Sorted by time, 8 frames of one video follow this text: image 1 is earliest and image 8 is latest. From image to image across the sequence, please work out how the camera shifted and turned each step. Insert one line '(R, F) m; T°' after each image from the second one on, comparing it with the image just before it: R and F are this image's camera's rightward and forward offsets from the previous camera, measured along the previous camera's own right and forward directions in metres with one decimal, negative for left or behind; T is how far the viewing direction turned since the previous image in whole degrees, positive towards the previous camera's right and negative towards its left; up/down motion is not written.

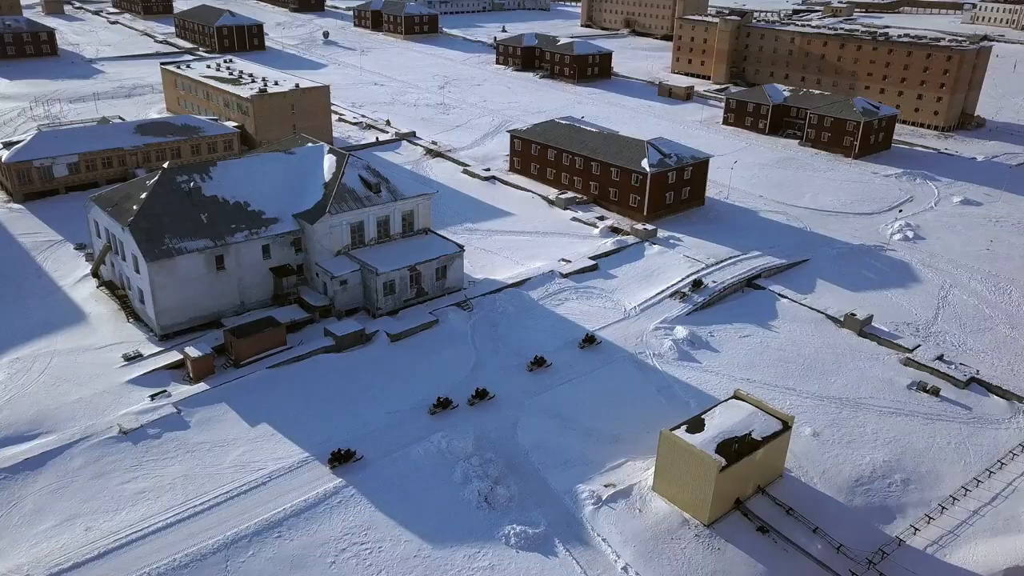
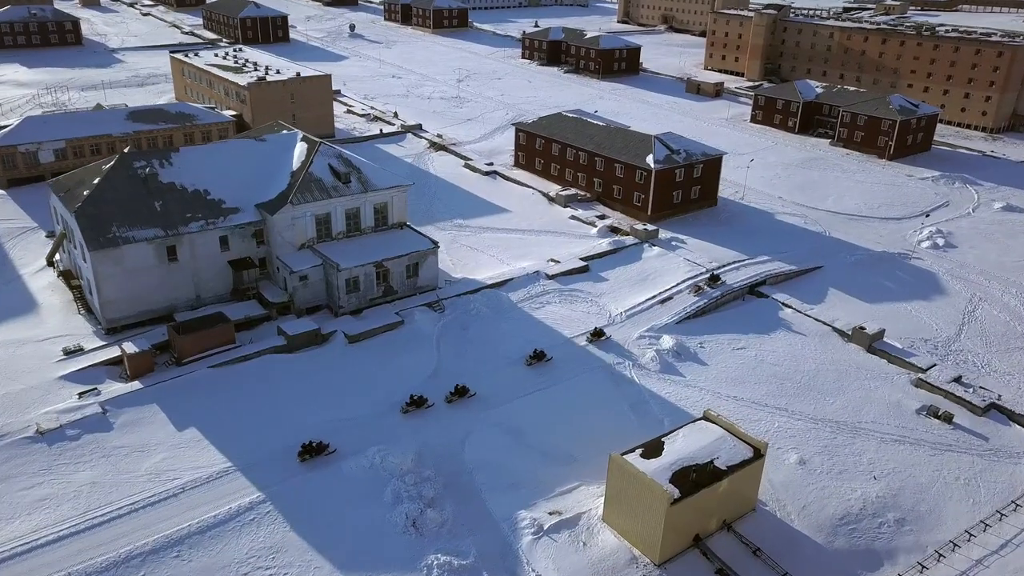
(+2.8, +2.6) m; -3°
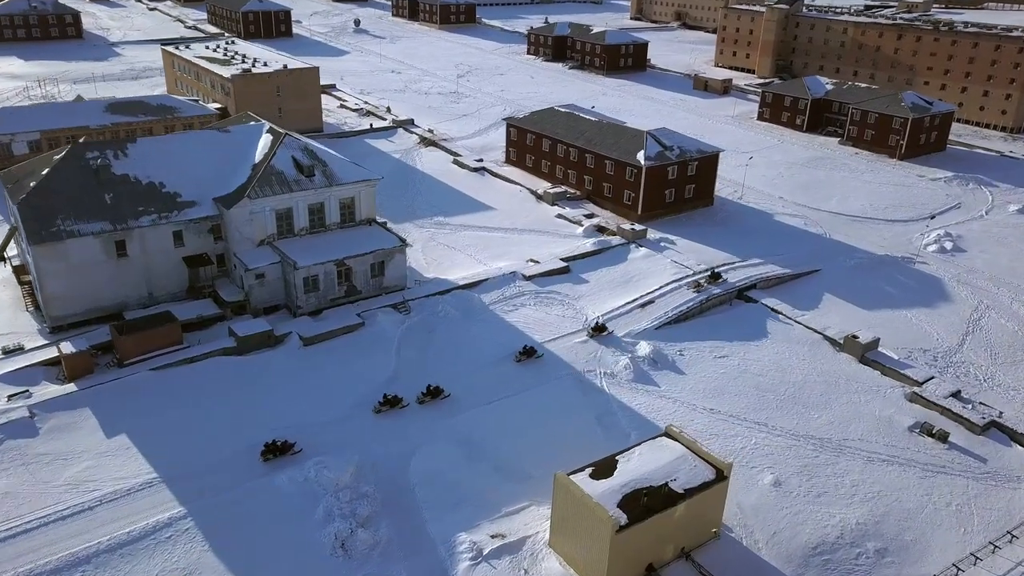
(+1.9, +1.8) m; -1°
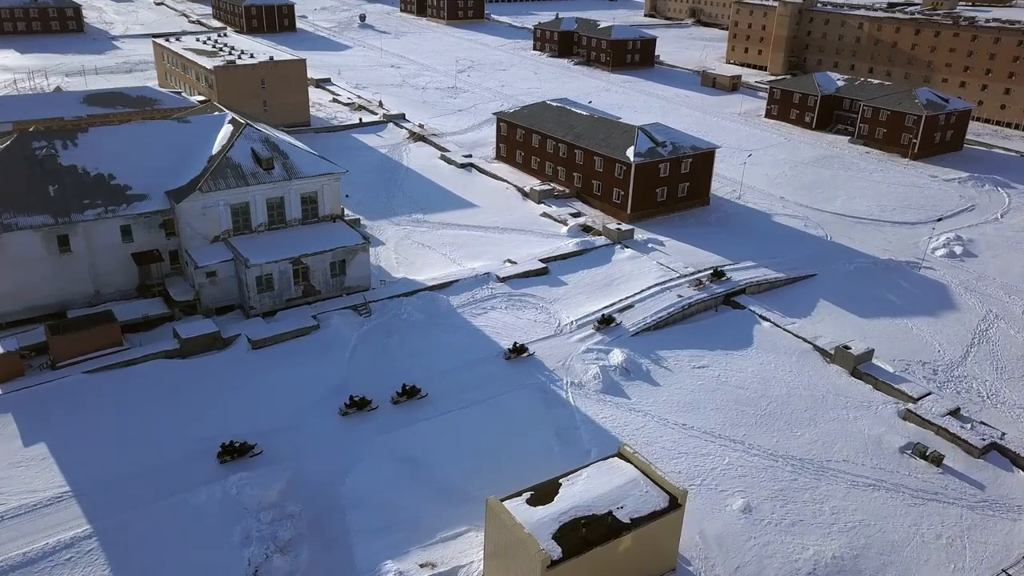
(+1.9, +1.9) m; -2°
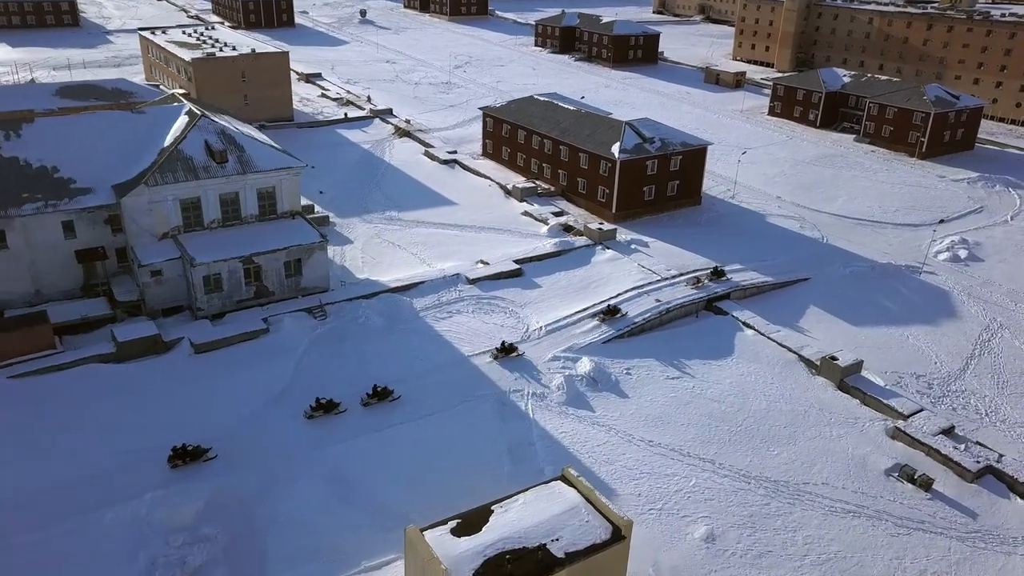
(+1.7, +1.8) m; -1°
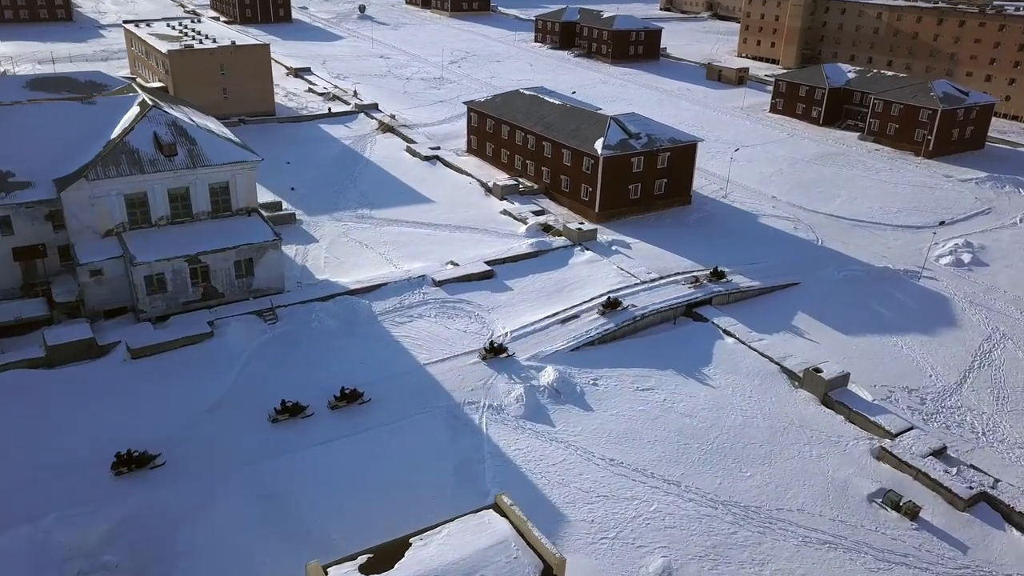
(+1.6, +1.7) m; -1°
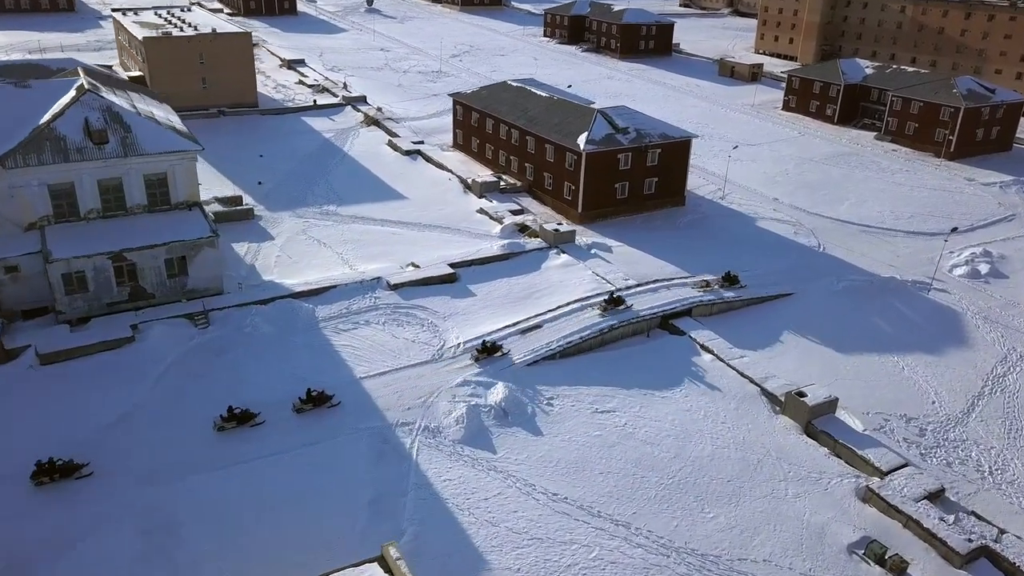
(+2.0, +2.5) m; -2°
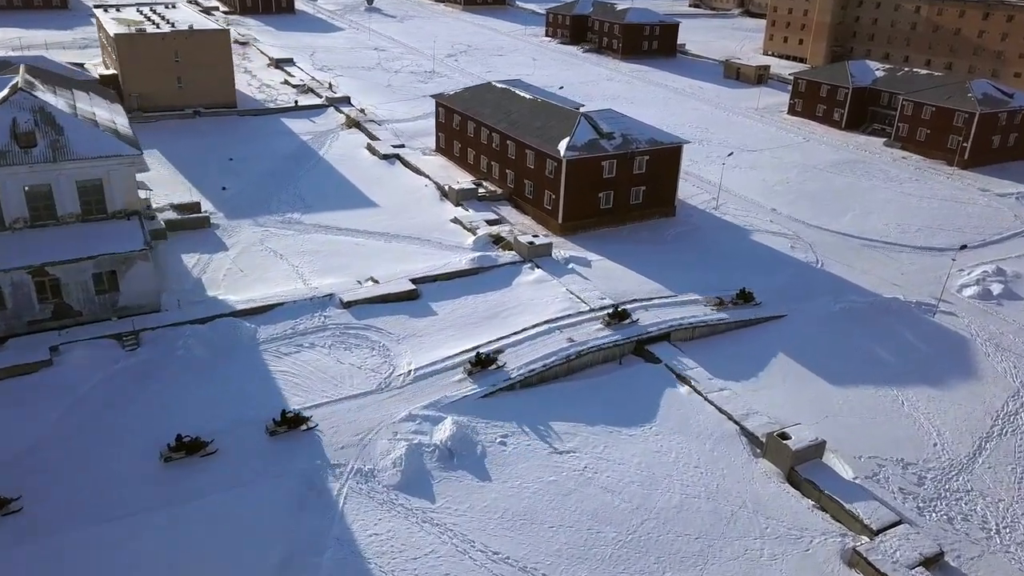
(+1.5, +2.1) m; -1°
